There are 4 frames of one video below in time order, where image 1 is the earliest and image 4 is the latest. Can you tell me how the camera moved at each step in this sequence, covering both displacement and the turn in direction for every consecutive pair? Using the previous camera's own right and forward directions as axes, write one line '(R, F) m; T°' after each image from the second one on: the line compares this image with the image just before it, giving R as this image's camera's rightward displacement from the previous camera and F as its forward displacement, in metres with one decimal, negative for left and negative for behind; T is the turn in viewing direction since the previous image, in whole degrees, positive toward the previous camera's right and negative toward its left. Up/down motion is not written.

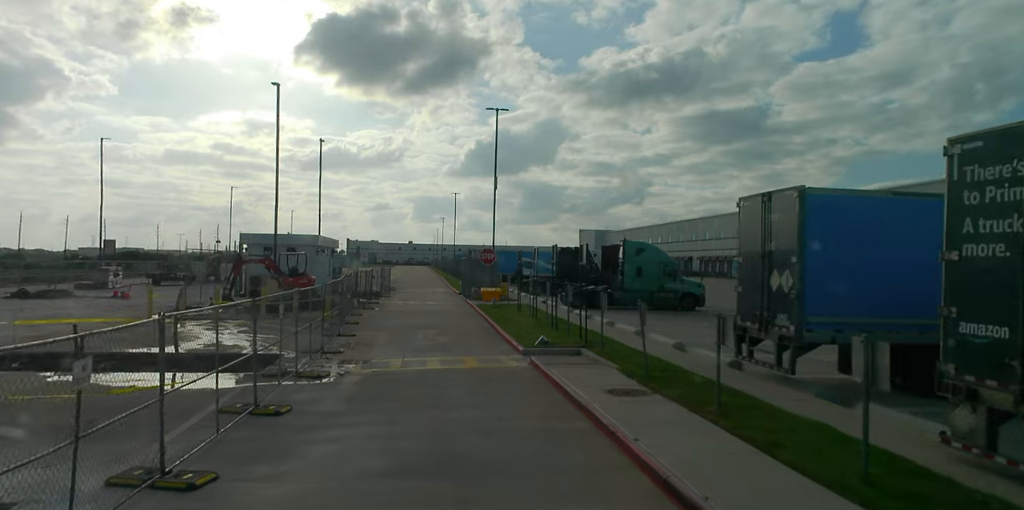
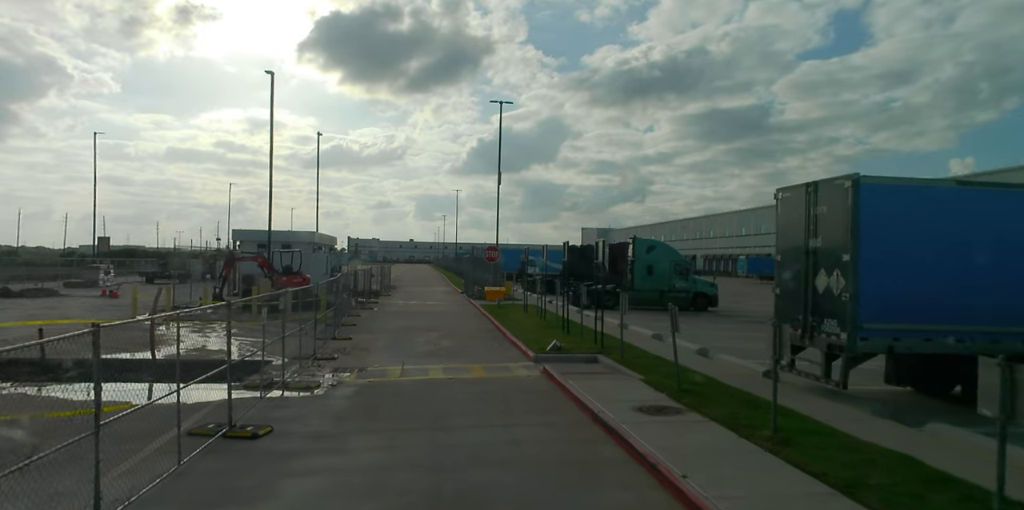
(-0.2, +1.3) m; 0°
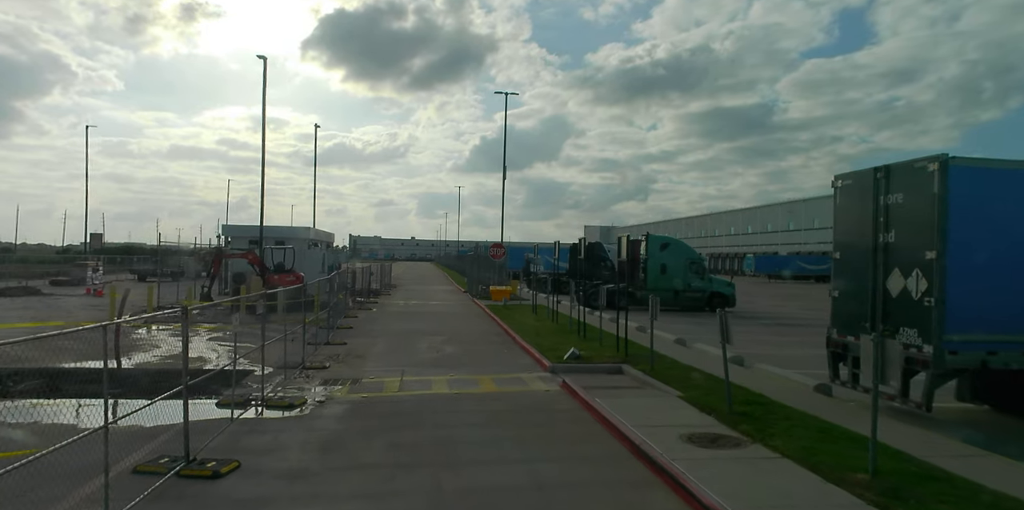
(-0.2, +1.6) m; 0°
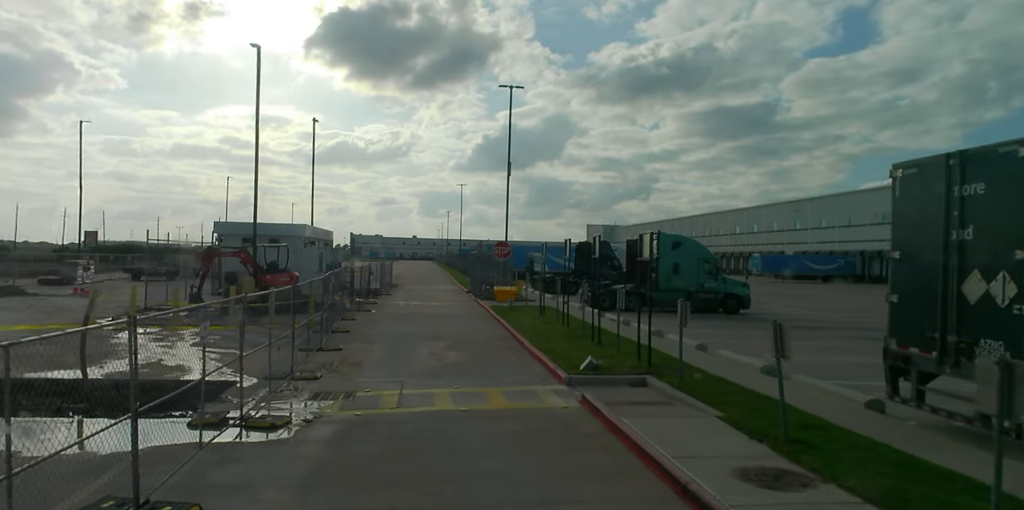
(-0.2, +1.2) m; 0°
